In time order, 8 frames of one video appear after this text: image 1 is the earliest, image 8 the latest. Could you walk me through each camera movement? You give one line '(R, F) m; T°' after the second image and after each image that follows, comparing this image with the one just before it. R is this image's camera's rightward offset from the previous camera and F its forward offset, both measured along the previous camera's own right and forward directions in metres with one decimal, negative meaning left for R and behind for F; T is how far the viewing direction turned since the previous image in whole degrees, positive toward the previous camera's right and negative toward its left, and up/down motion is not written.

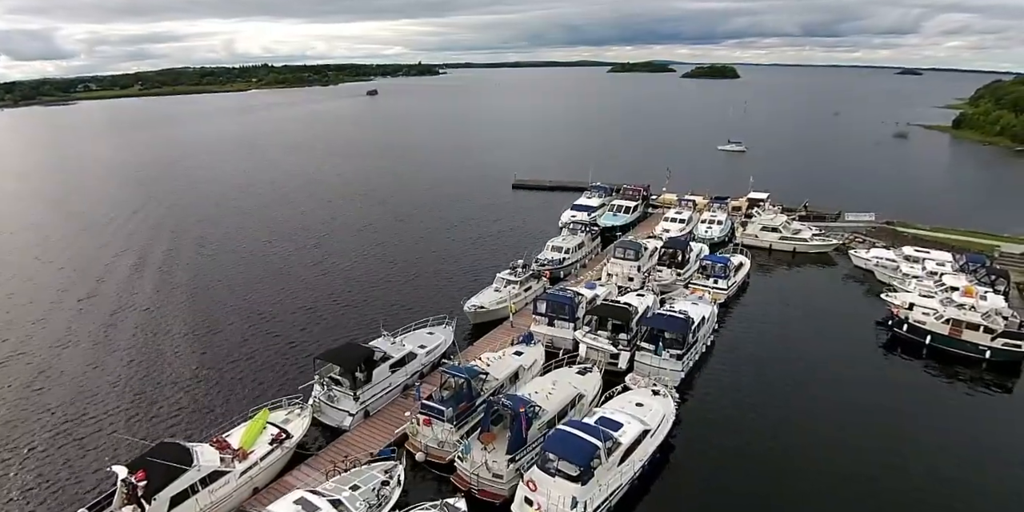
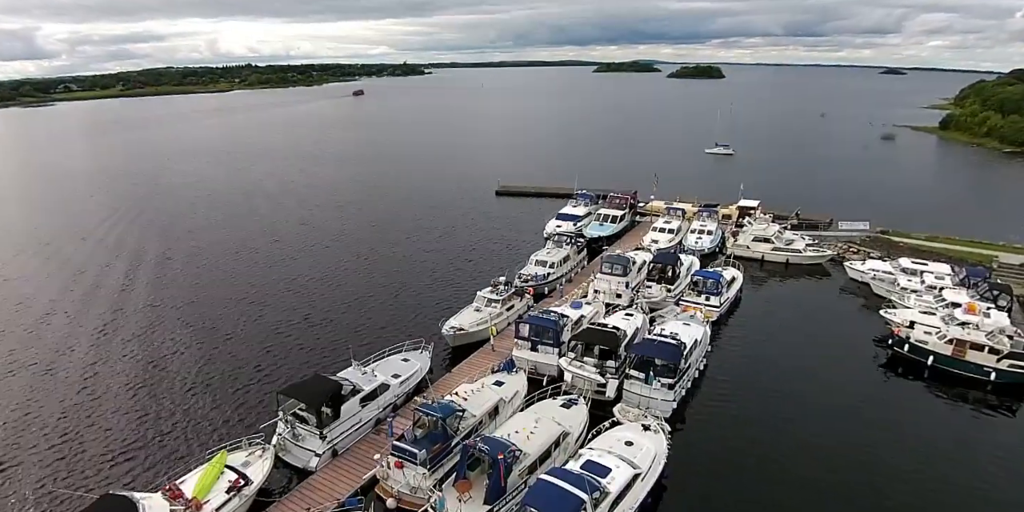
(+0.5, +2.3) m; +1°
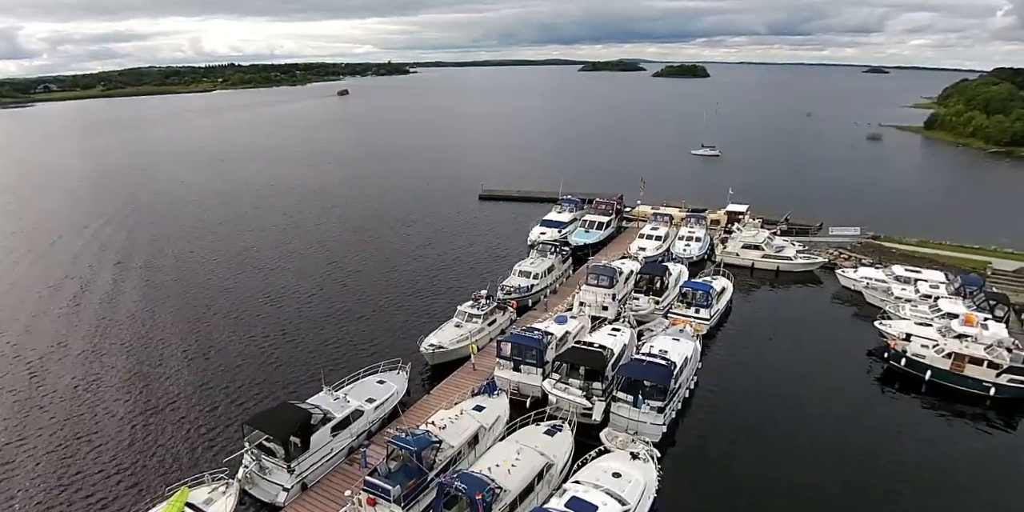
(+0.4, +1.7) m; +1°
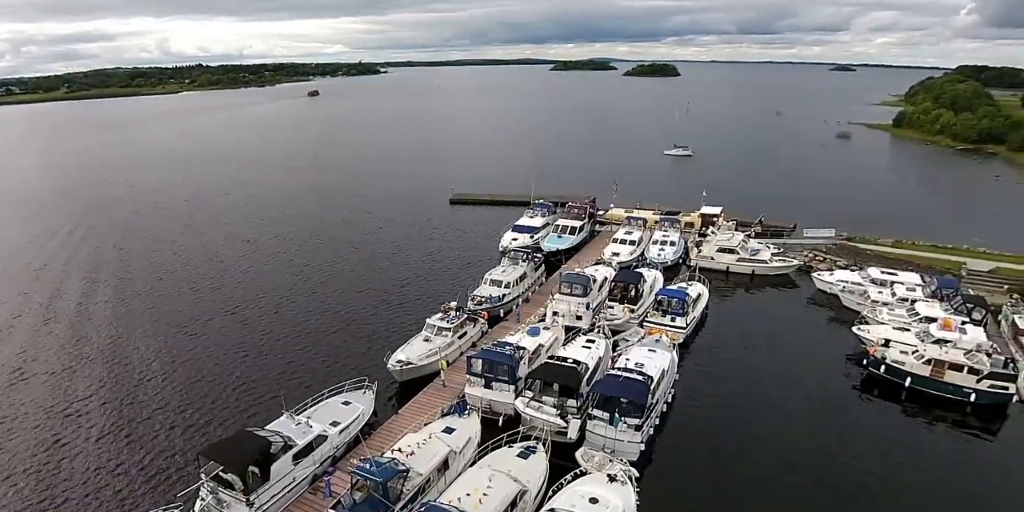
(+0.4, +1.5) m; +2°
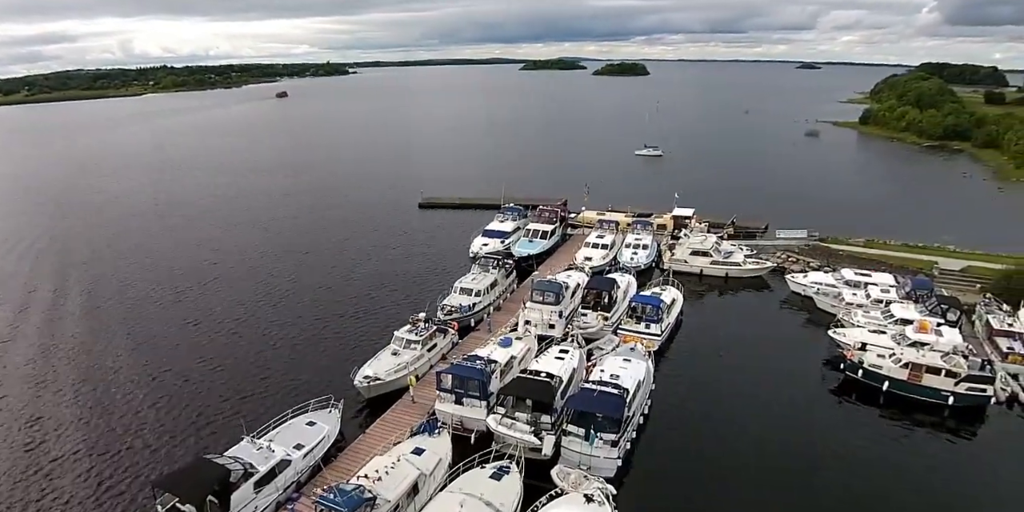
(+0.3, +1.3) m; +3°
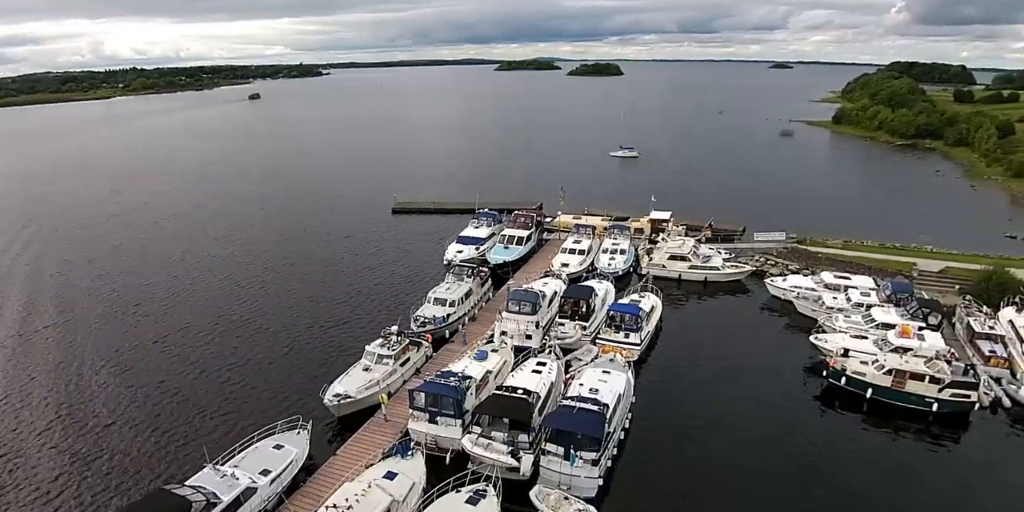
(+0.2, +1.3) m; +2°
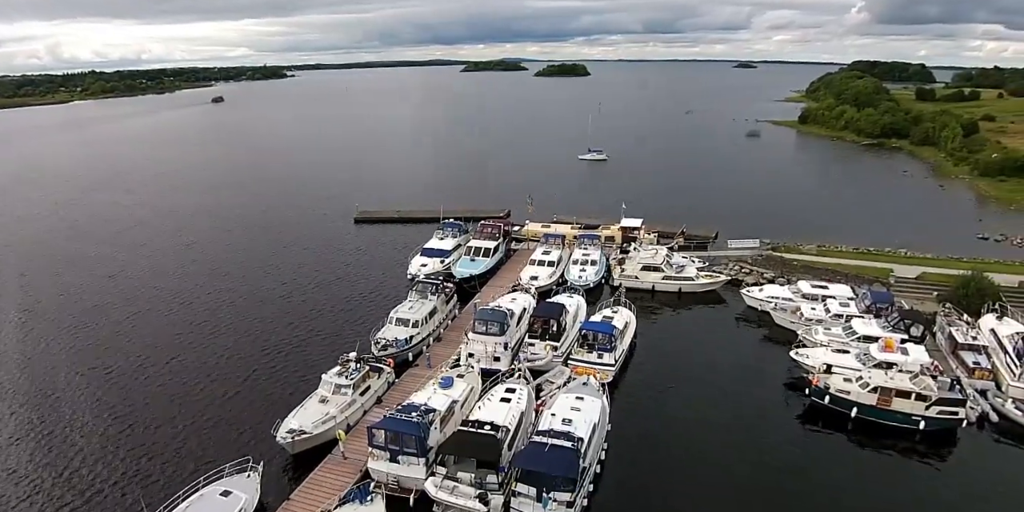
(+0.4, +2.1) m; +3°
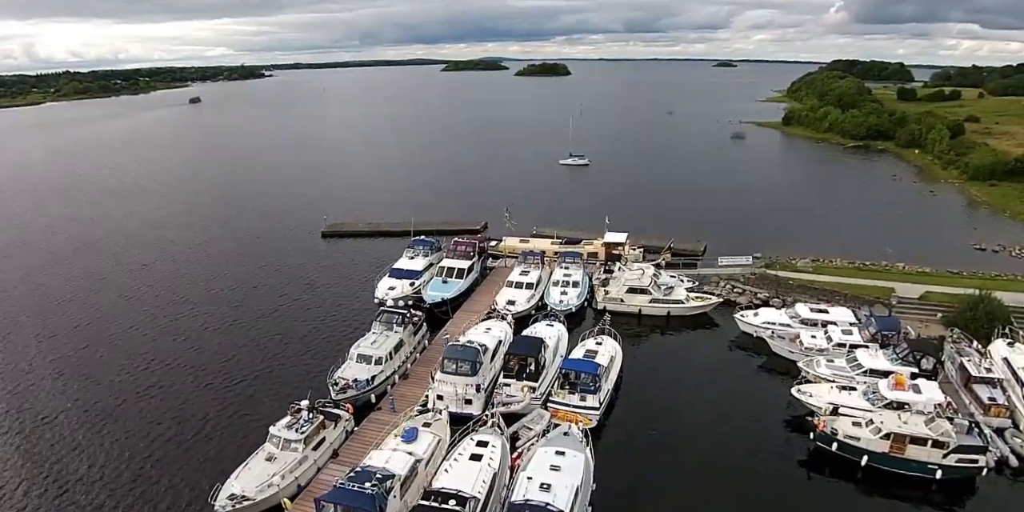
(+0.6, +3.3) m; +2°
